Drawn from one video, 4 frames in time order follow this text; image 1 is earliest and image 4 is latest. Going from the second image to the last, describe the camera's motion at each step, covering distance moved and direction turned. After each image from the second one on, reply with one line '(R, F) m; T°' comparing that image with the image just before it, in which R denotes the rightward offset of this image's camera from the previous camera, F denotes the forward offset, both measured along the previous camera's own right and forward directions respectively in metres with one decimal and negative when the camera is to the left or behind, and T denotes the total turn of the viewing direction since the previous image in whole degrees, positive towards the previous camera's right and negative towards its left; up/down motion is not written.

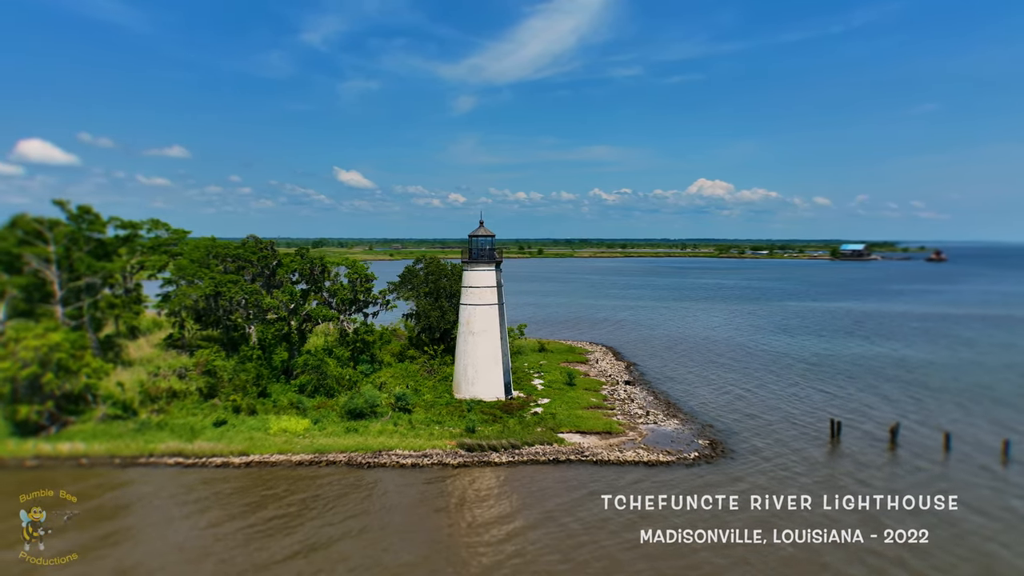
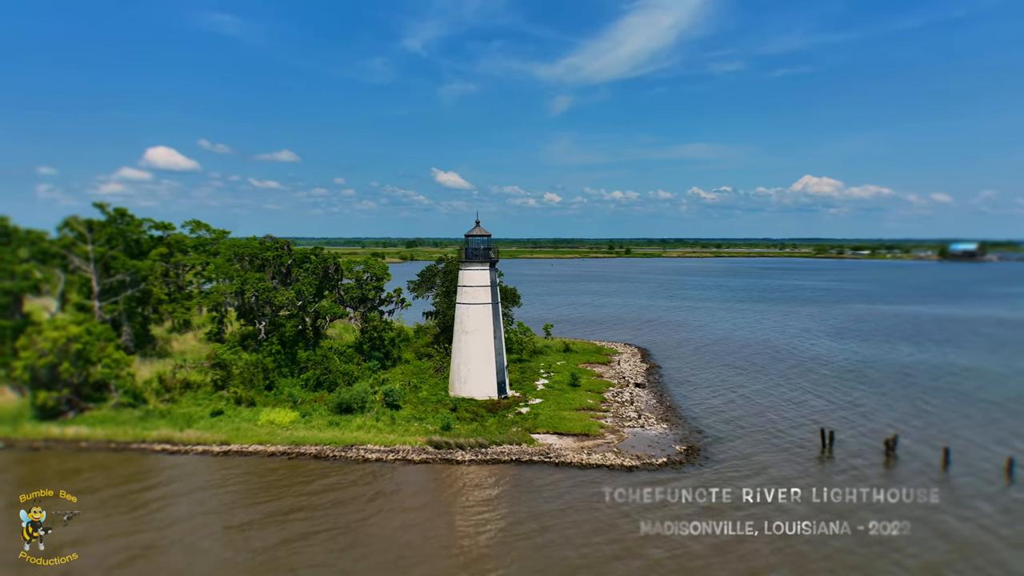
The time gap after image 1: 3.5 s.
(+3.5, +0.2) m; -5°
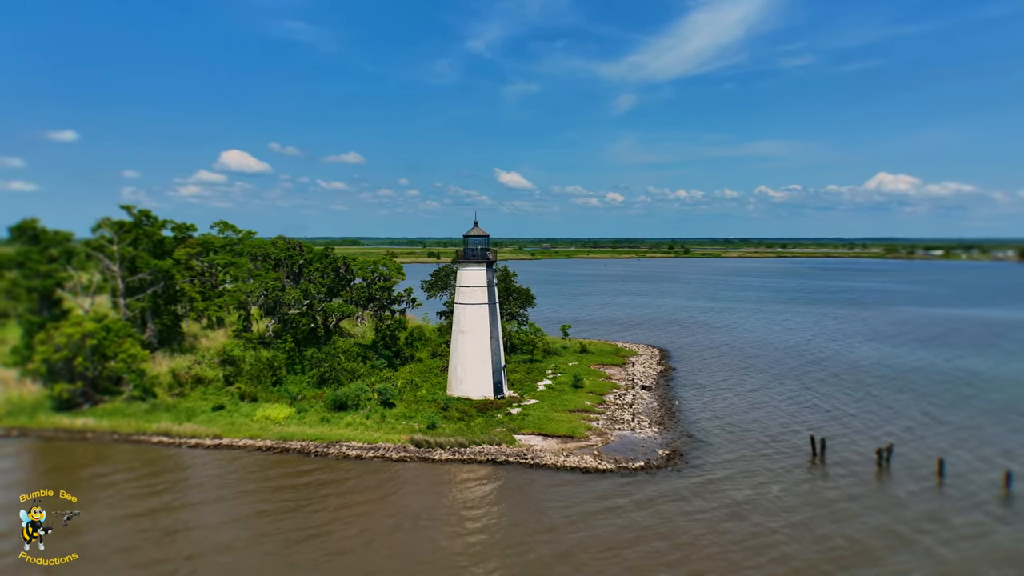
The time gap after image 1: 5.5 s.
(+2.3, 0.0) m; -4°
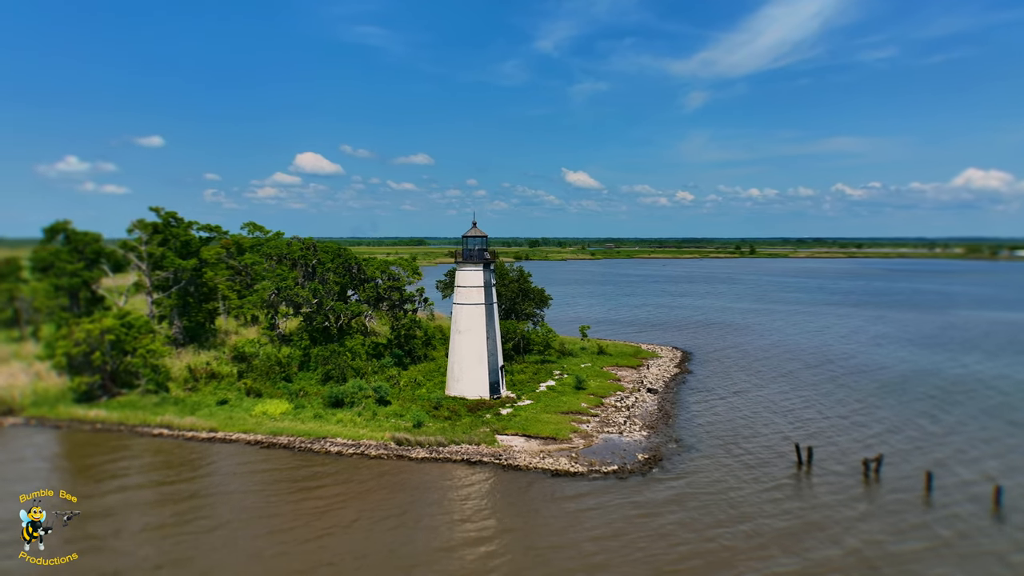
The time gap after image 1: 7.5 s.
(+2.5, -0.1) m; -4°
